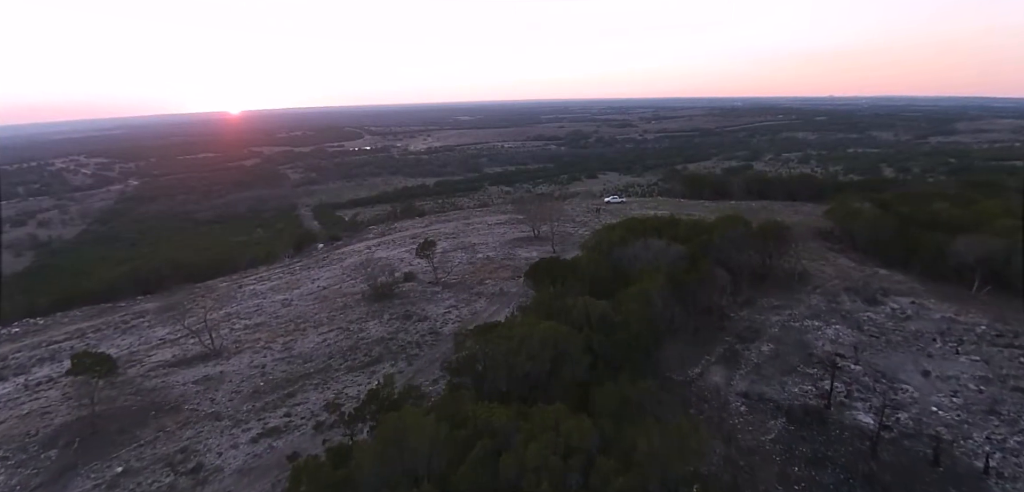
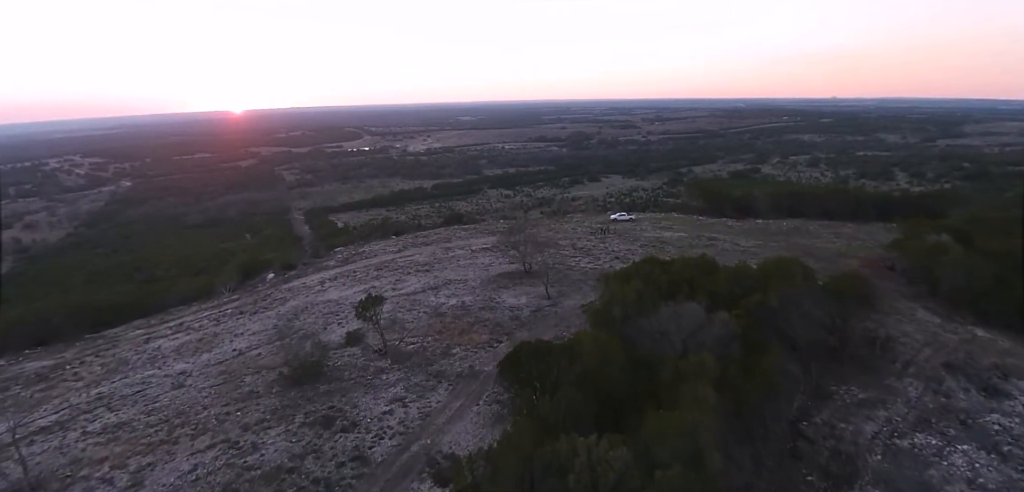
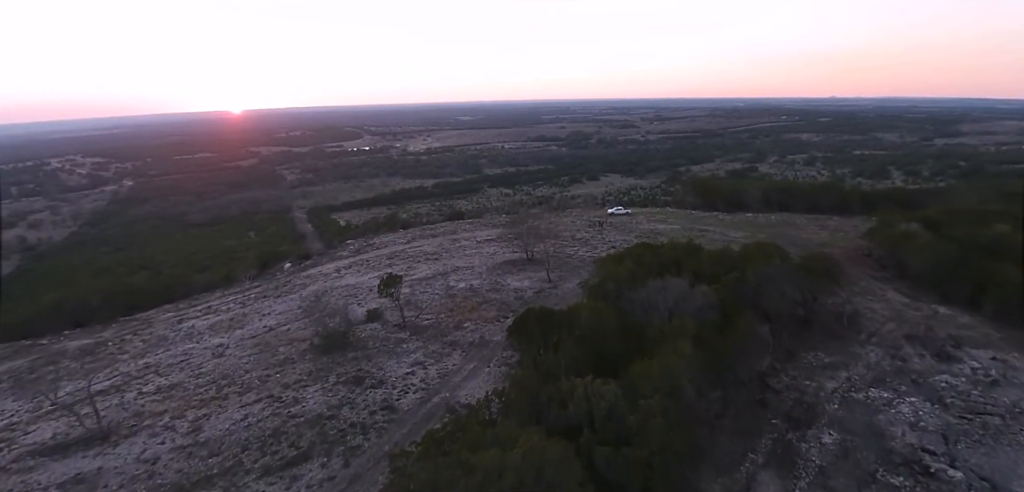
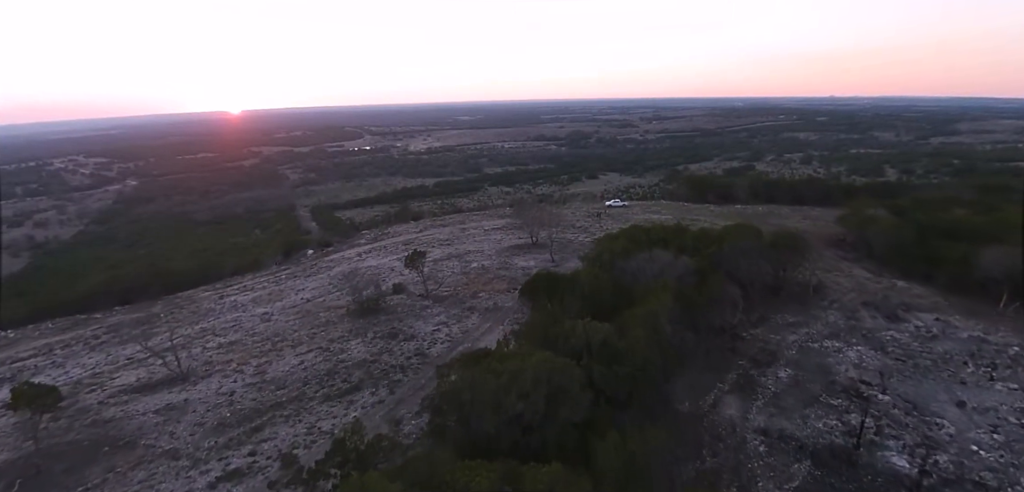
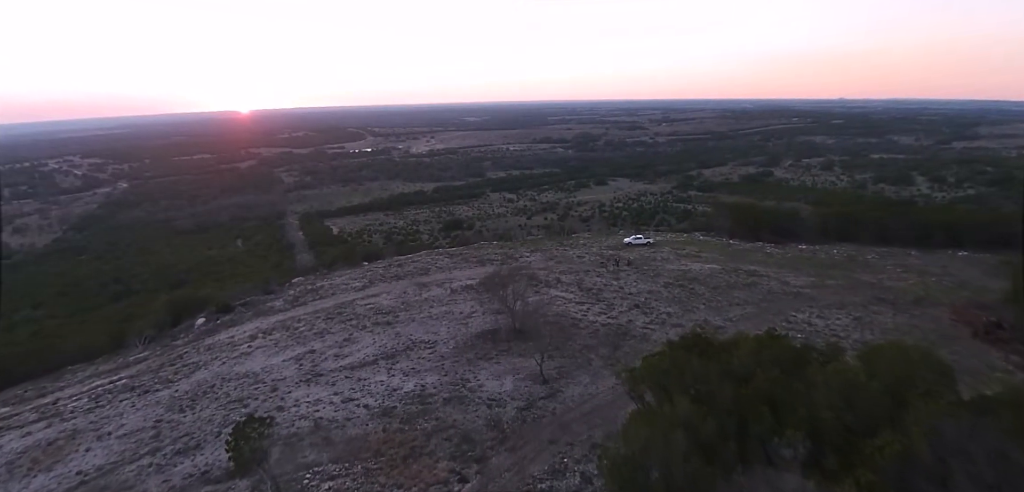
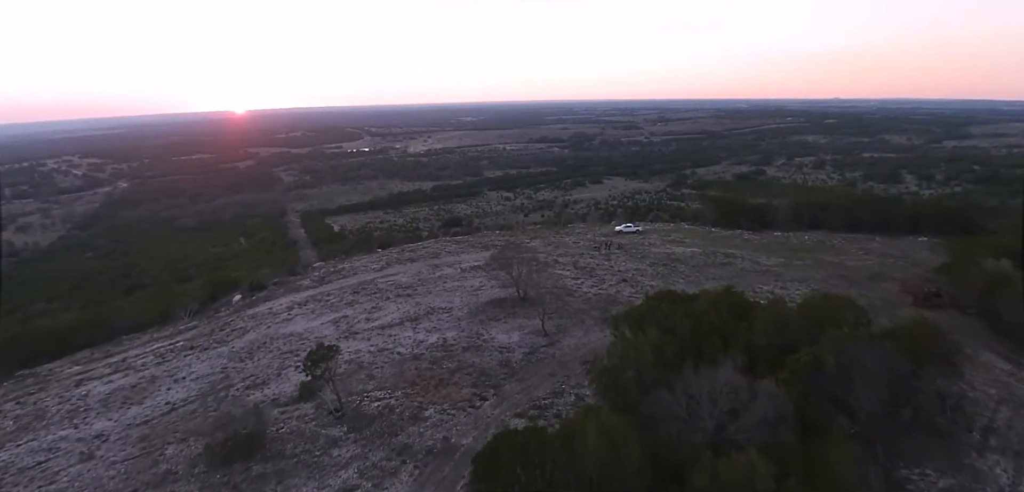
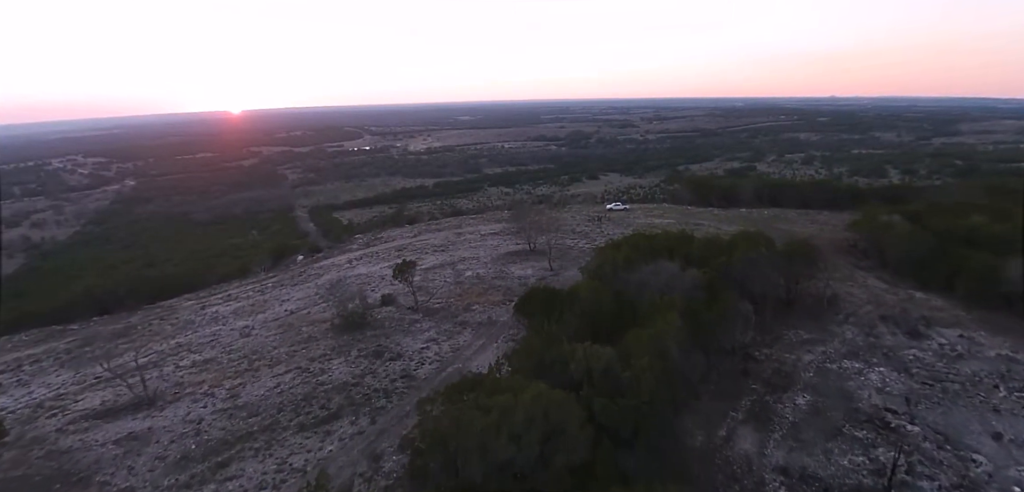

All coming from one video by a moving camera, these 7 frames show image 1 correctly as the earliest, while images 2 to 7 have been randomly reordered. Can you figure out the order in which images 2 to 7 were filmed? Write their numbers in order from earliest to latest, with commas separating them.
4, 7, 3, 2, 6, 5
